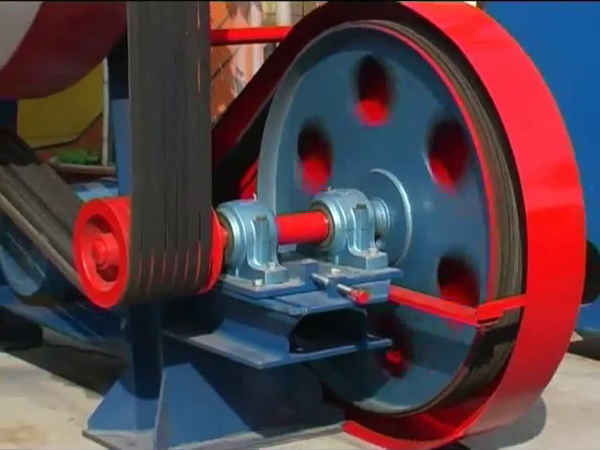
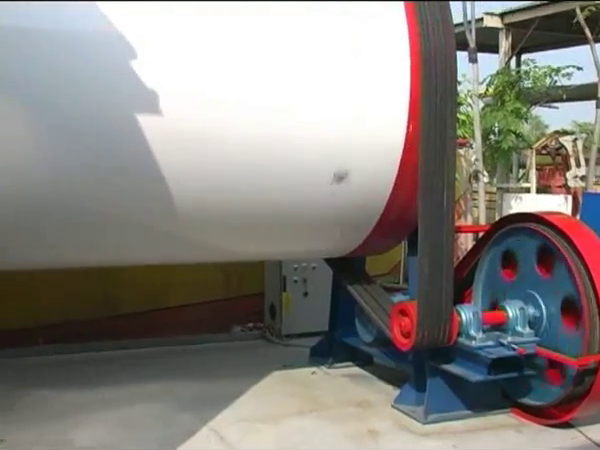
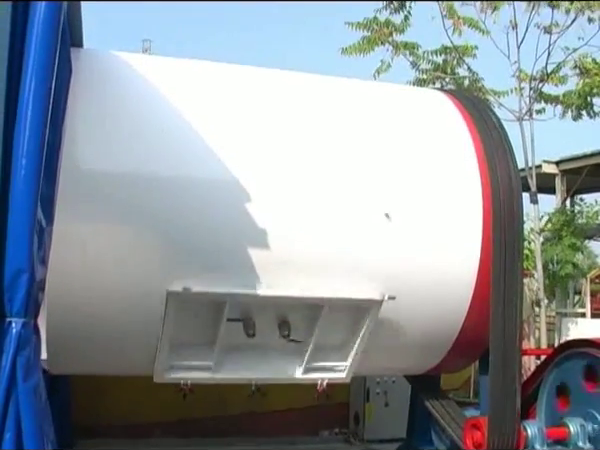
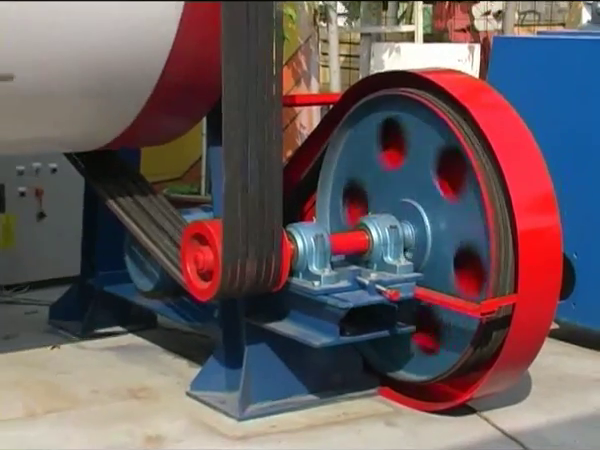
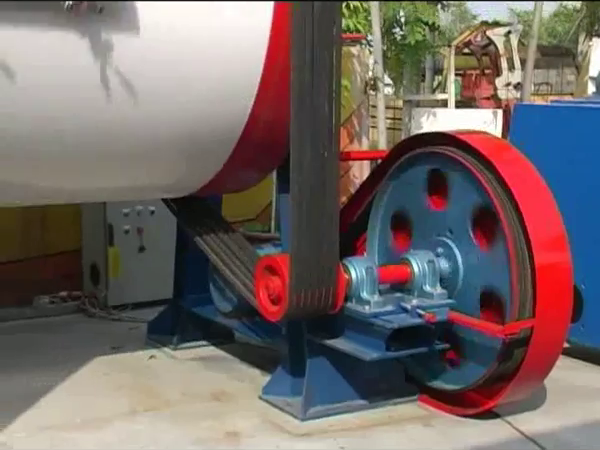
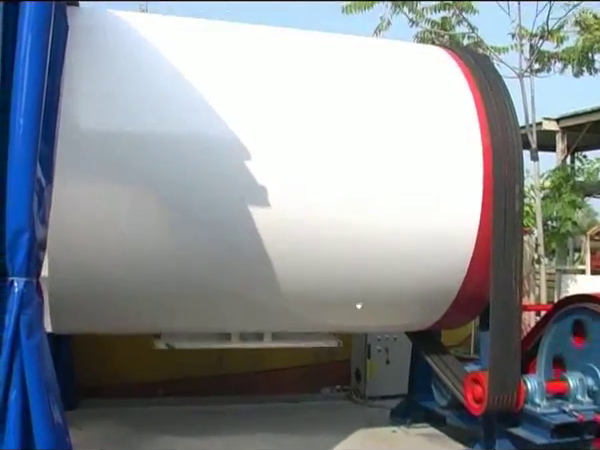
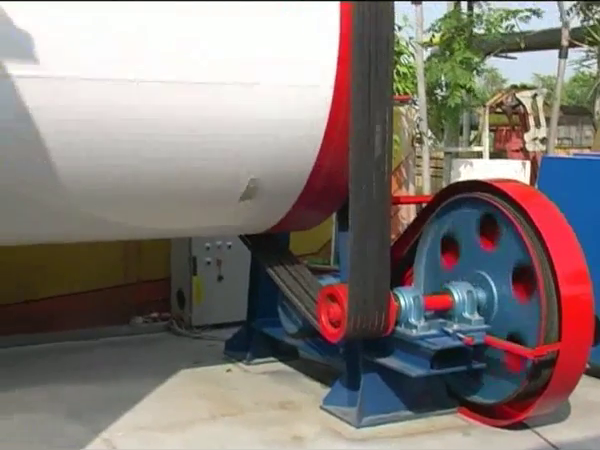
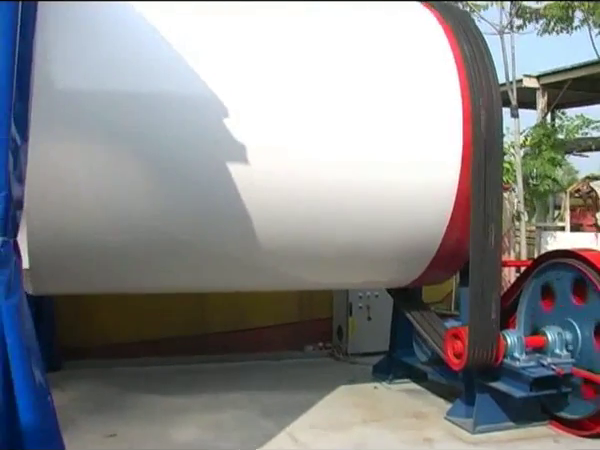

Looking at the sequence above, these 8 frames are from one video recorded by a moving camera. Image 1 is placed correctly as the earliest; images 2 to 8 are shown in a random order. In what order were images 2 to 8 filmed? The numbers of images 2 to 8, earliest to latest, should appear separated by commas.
4, 5, 7, 2, 8, 6, 3
